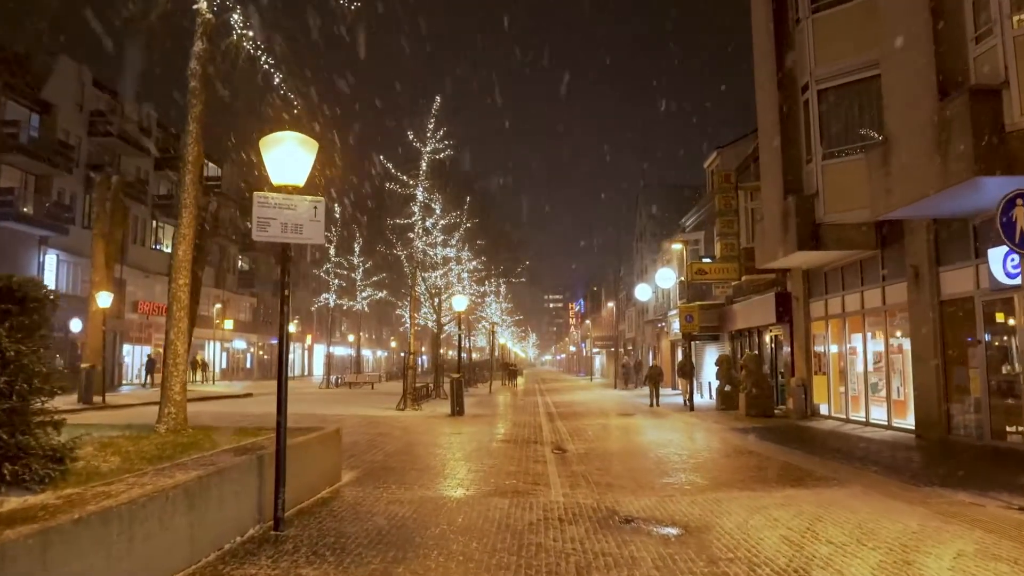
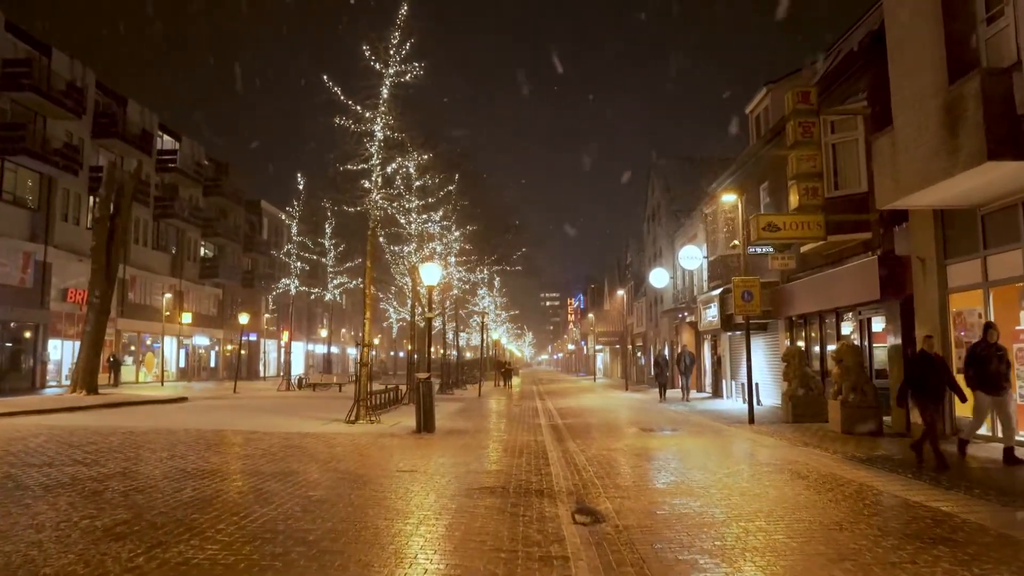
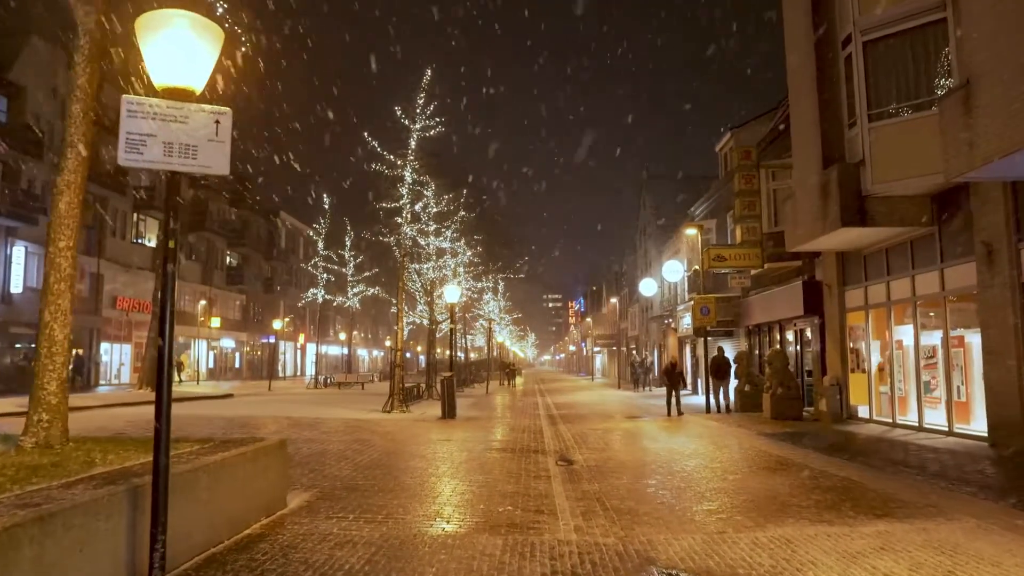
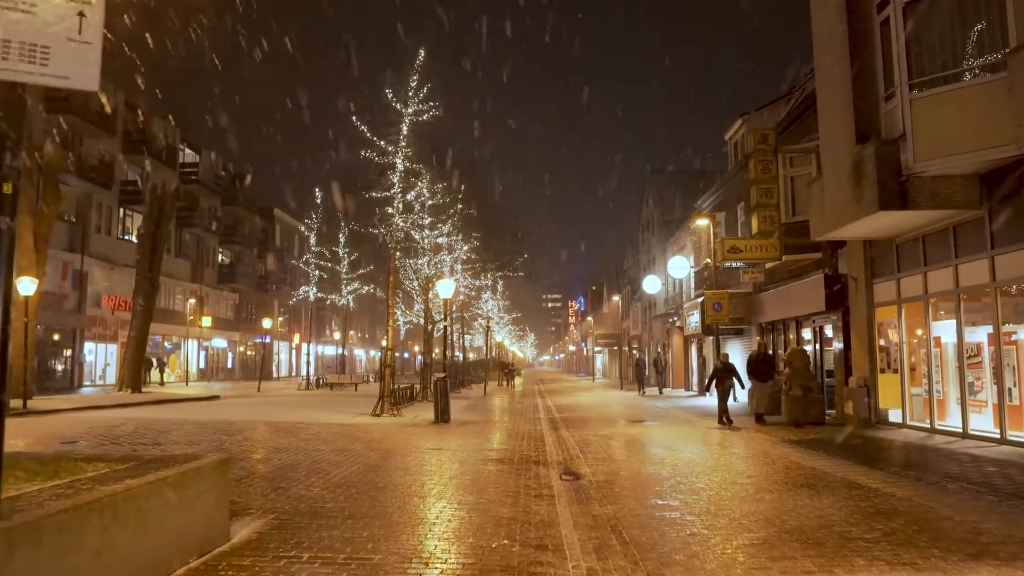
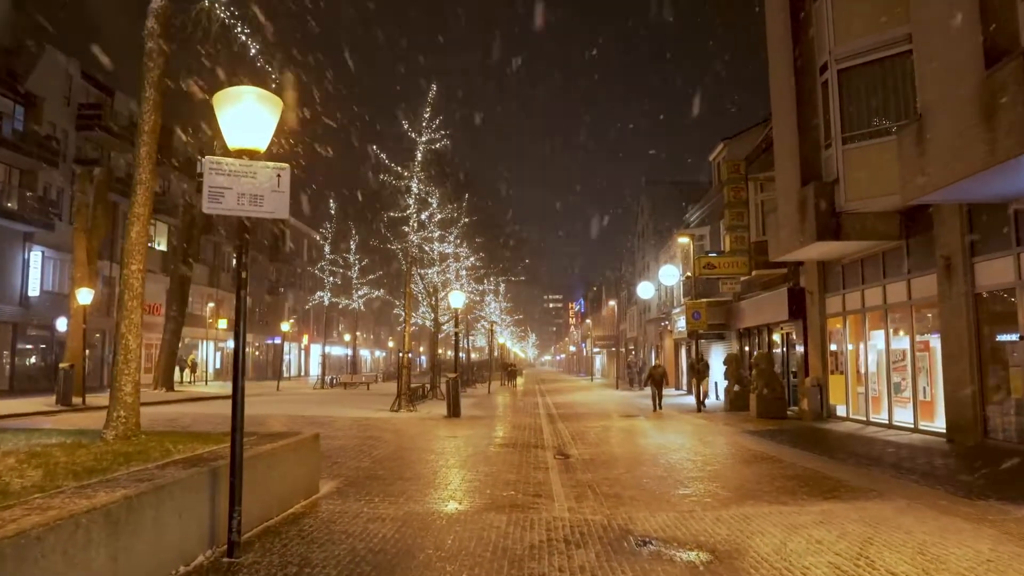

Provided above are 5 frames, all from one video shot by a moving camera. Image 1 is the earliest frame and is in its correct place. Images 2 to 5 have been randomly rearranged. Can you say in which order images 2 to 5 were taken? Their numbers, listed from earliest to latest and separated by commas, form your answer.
5, 3, 4, 2
